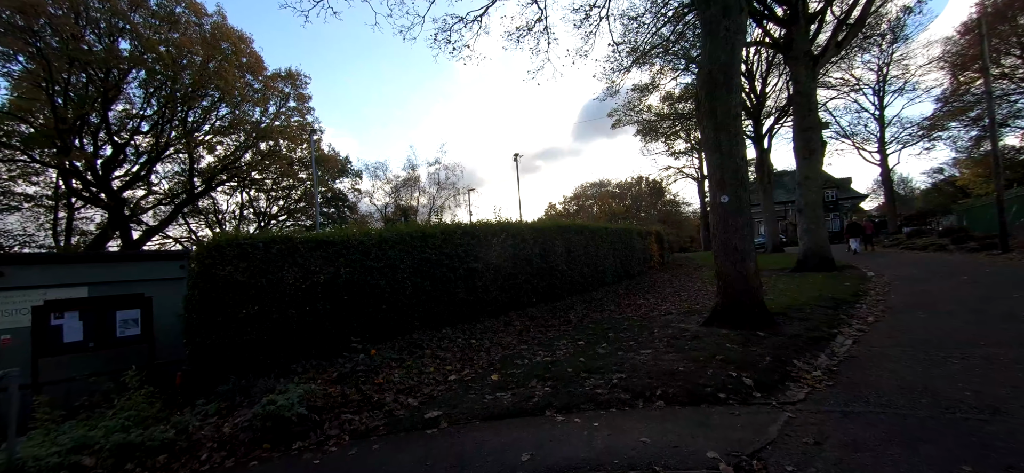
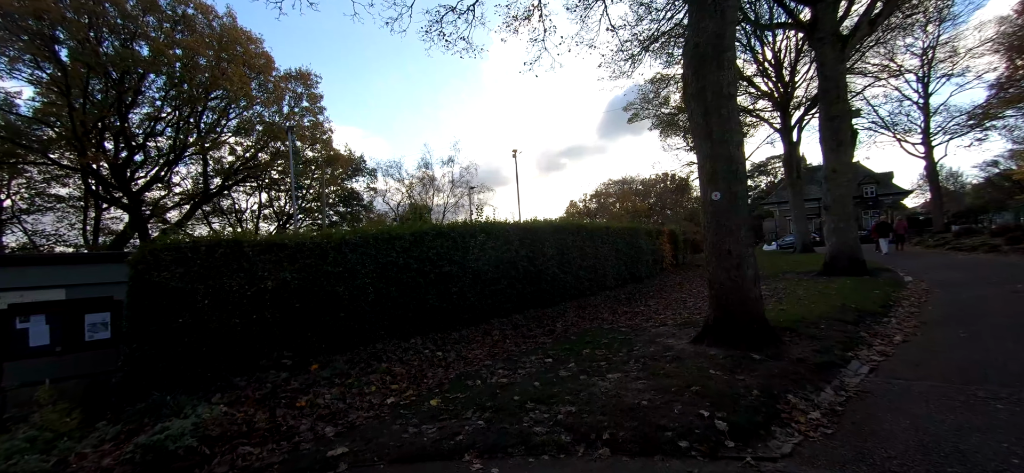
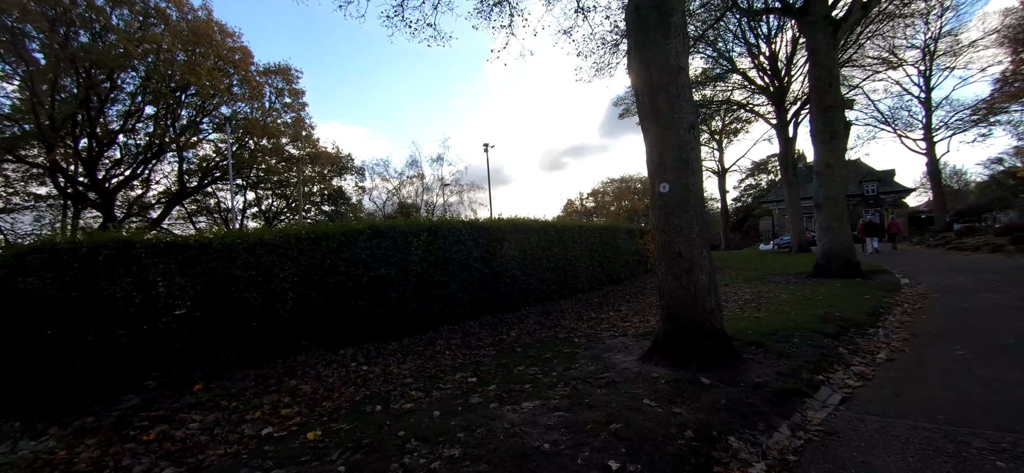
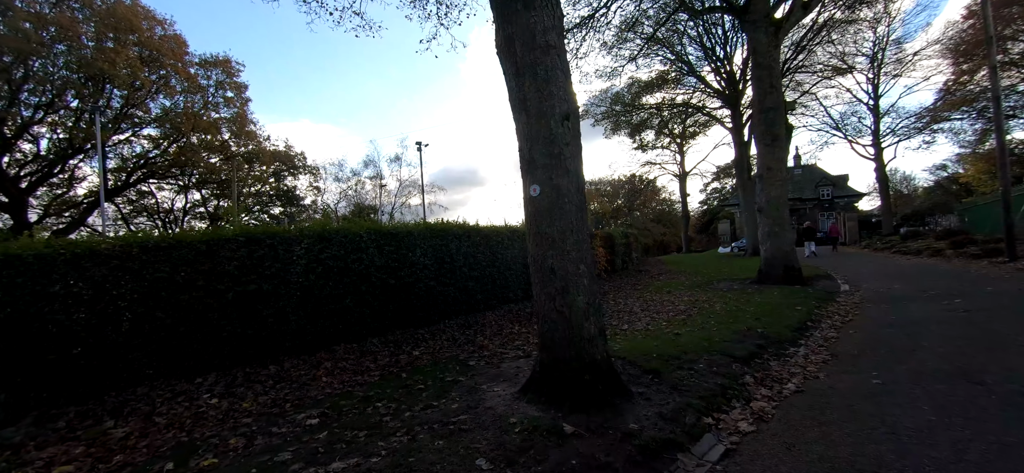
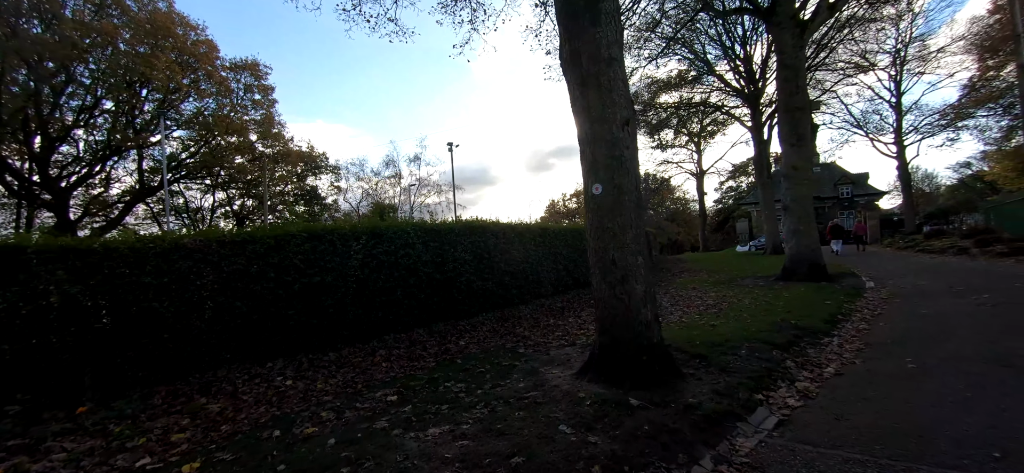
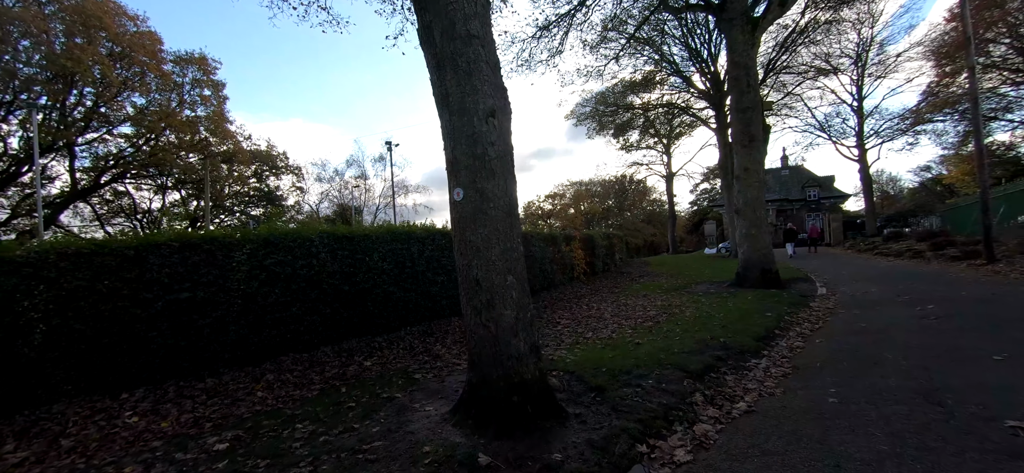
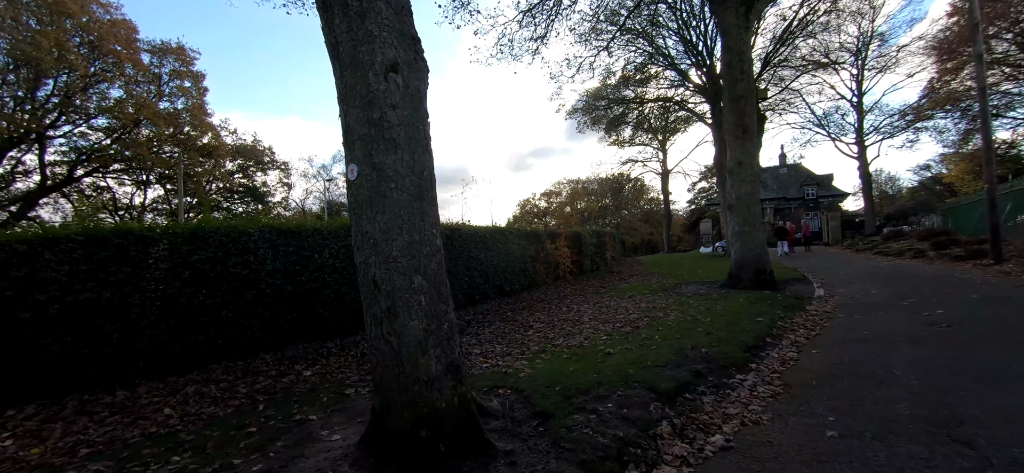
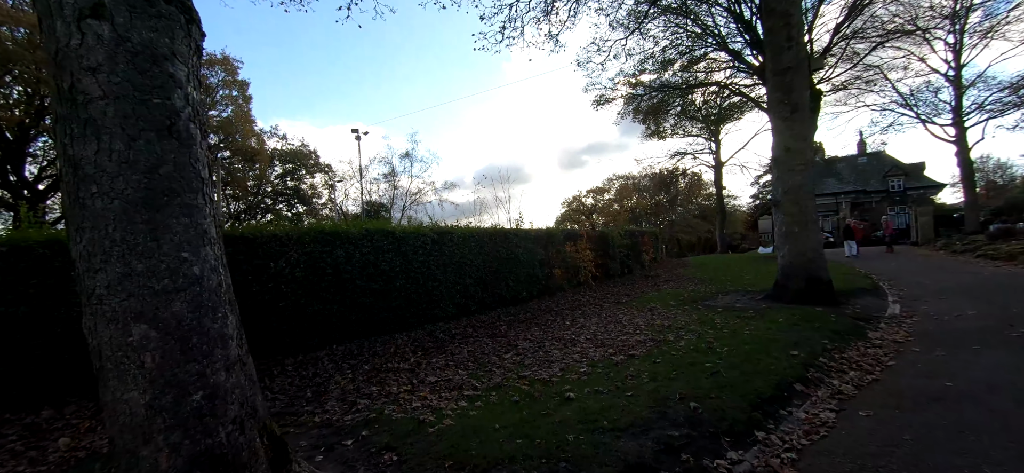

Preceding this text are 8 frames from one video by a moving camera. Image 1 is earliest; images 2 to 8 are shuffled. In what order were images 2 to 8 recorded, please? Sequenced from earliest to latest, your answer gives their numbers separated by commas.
2, 3, 5, 4, 6, 7, 8
